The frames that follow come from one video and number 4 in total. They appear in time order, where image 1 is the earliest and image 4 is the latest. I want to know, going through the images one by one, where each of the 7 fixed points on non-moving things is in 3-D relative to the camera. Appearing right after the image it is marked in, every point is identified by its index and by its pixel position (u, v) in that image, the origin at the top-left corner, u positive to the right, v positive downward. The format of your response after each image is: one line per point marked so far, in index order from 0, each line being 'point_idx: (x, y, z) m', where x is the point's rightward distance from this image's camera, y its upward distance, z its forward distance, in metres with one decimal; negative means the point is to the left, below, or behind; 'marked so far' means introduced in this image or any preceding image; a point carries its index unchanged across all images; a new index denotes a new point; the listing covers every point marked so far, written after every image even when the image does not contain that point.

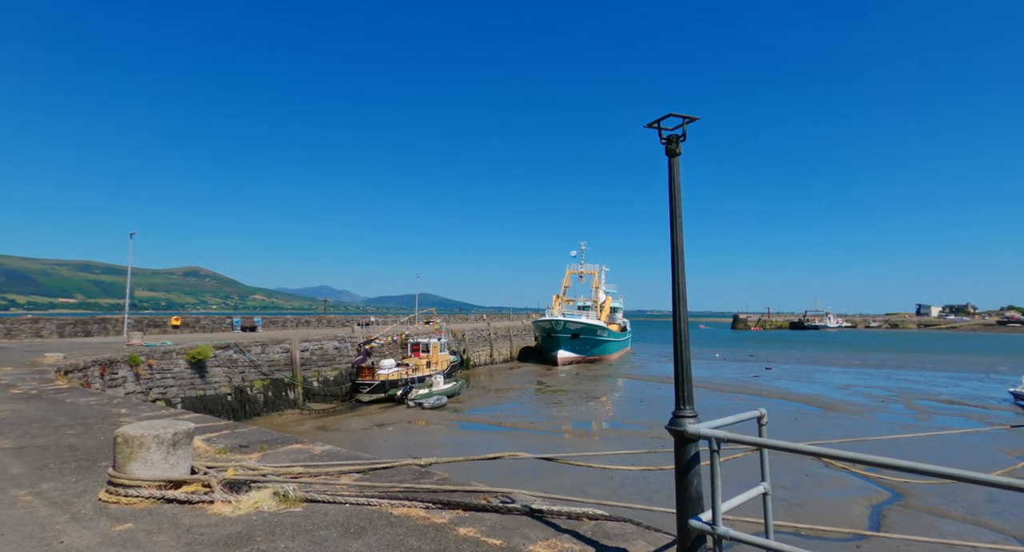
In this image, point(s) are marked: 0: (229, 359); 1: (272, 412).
0: (-9.0, -2.6, +18.4) m
1: (-7.9, -4.5, +19.1) m
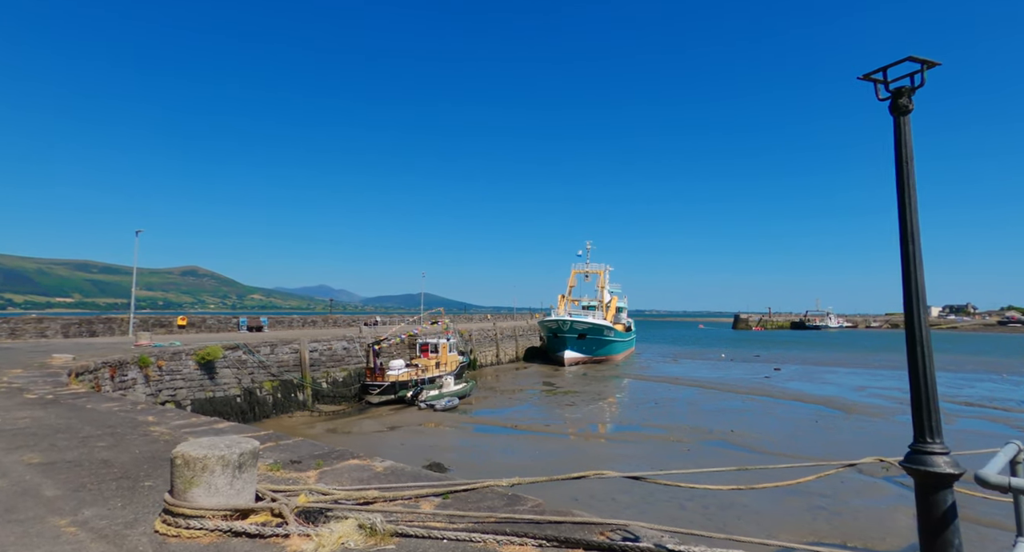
0: (-8.6, -2.6, +18.0) m
1: (-7.5, -4.5, +18.7) m
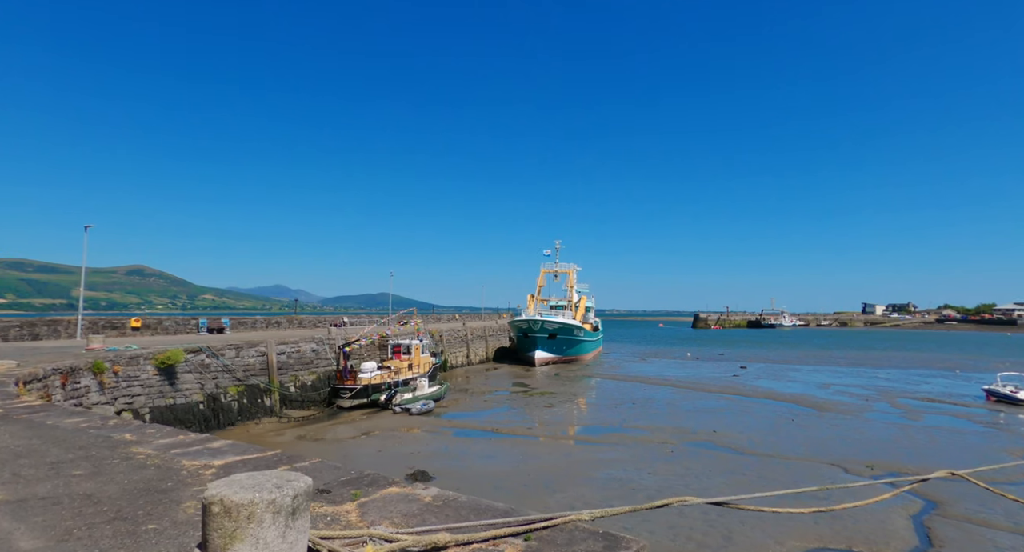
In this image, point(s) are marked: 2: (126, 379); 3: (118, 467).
0: (-9.2, -2.6, +17.0) m
1: (-8.1, -4.4, +17.7) m
2: (-9.5, -2.5, +14.2) m
3: (-2.3, -1.1, +3.4) m
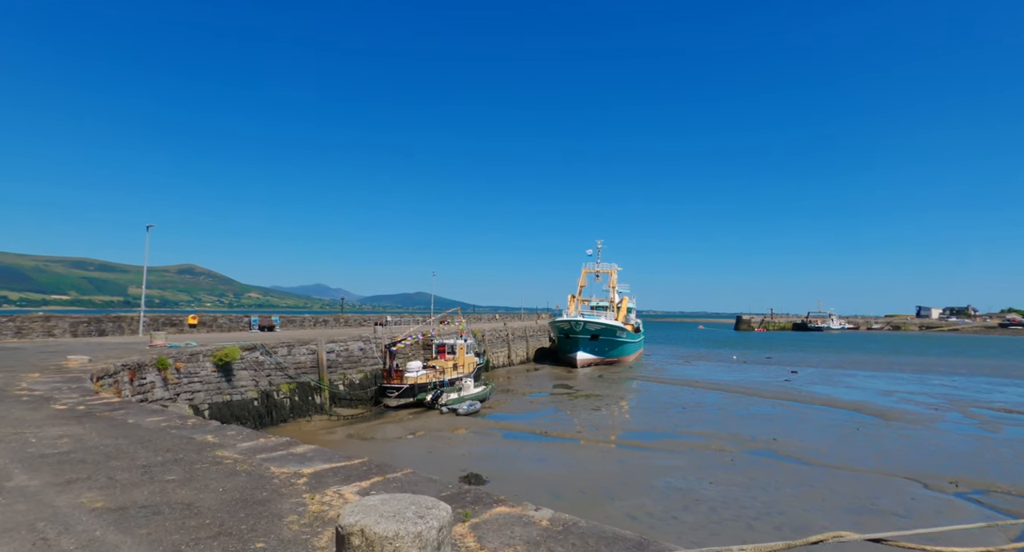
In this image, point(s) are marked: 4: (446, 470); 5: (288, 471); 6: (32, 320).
0: (-7.7, -2.6, +17.3) m
1: (-6.6, -4.4, +18.0) m
2: (-8.2, -2.5, +14.6) m
3: (-1.7, -1.1, +3.3) m
4: (-1.5, -4.3, +12.7) m
5: (-1.3, -1.1, +3.3) m
6: (-14.9, -1.4, +17.9) m
